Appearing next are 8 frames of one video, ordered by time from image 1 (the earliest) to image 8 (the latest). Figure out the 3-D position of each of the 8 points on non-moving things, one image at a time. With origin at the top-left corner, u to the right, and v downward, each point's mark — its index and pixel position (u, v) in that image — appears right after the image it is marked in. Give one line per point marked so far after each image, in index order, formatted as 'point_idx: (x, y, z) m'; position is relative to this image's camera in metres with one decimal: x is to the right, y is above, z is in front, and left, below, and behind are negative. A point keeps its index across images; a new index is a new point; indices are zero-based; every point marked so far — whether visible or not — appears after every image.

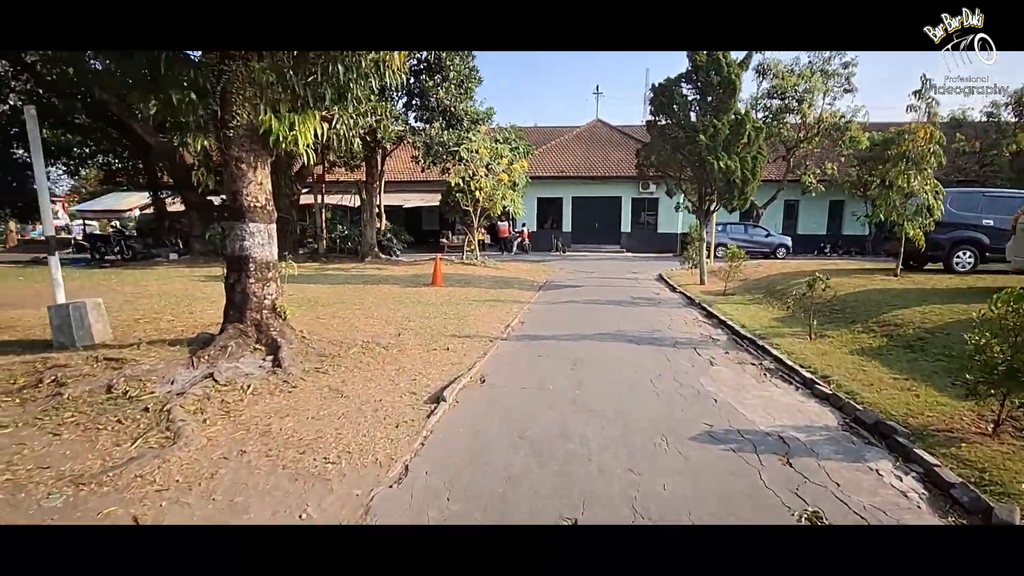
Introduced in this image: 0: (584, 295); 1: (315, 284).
0: (+1.5, -0.1, +11.1) m
1: (-4.7, +0.1, +12.3) m
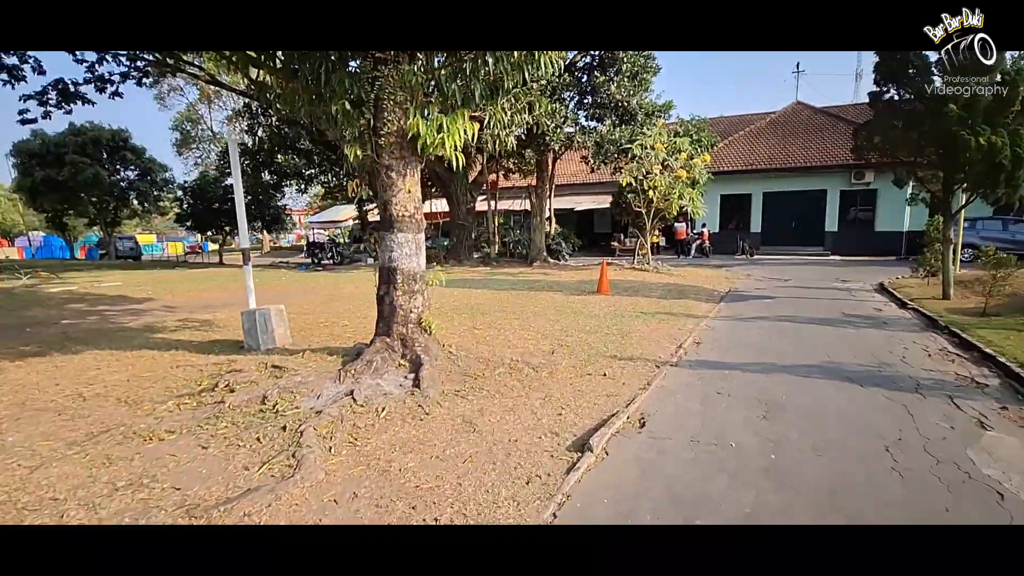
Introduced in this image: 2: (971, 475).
0: (+4.7, -0.4, +9.3) m
1: (-0.7, 0.0, +12.4) m
2: (+2.8, -1.2, +3.2) m
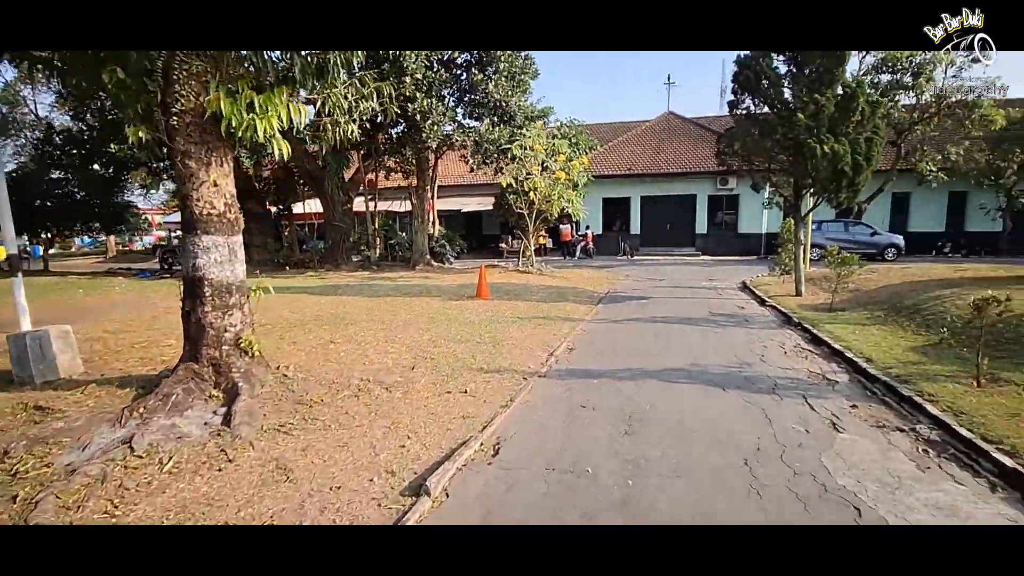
0: (+2.5, -0.4, +9.4) m
1: (-3.5, -0.2, +11.4) m
2: (+1.8, -1.2, +3.0) m
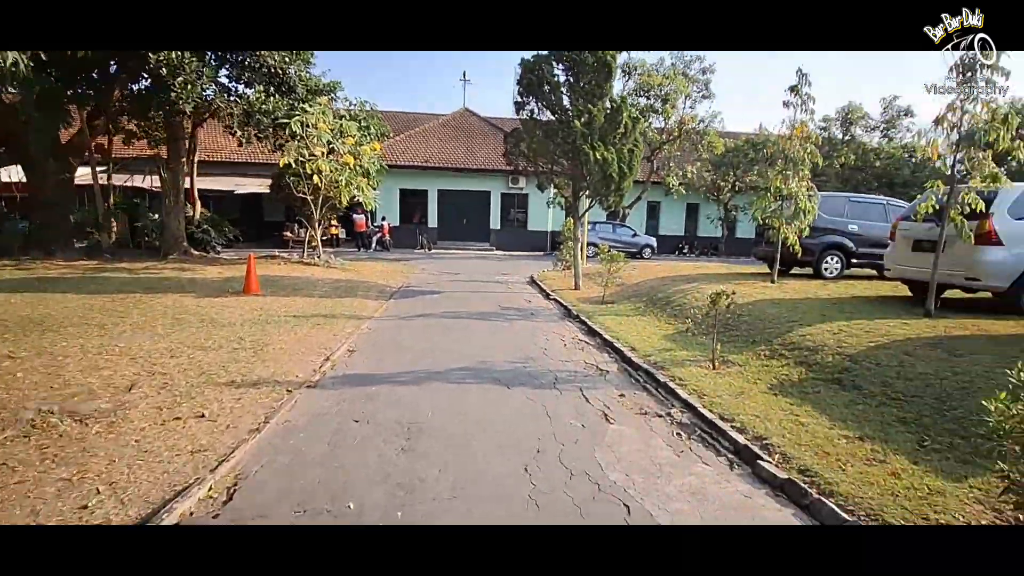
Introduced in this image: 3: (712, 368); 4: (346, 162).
0: (-1.2, -0.3, +9.1) m
1: (-7.5, -0.1, +8.8) m
2: (+0.5, -1.2, +3.0) m
3: (+2.1, -0.8, +5.4) m
4: (-4.1, +3.1, +12.9) m
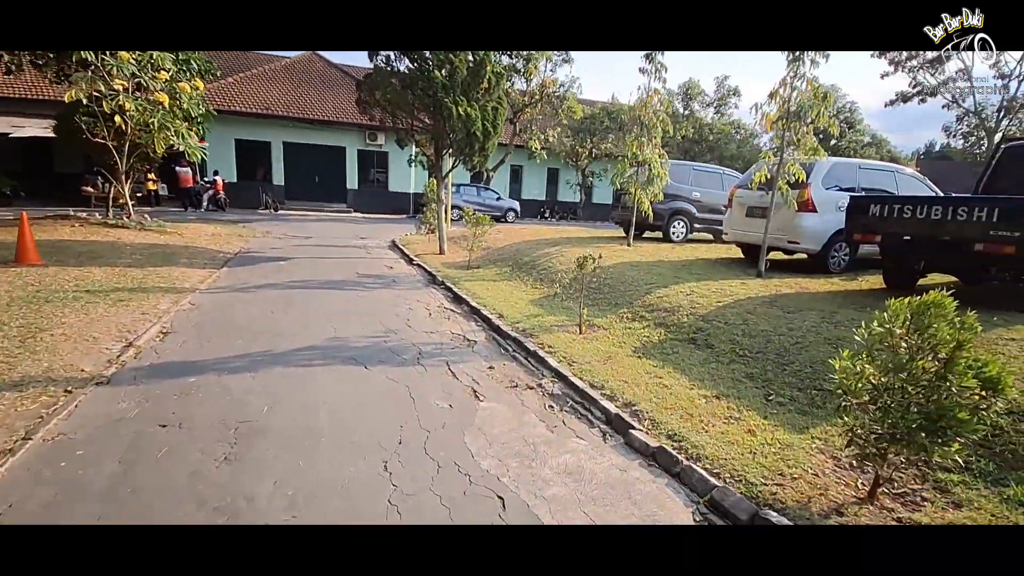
0: (-3.4, +0.2, +8.1) m
1: (-9.5, +0.3, +6.2) m
2: (-0.2, -1.0, +2.7) m
3: (+0.7, -0.5, +5.3) m
4: (-7.2, +3.8, +10.7) m
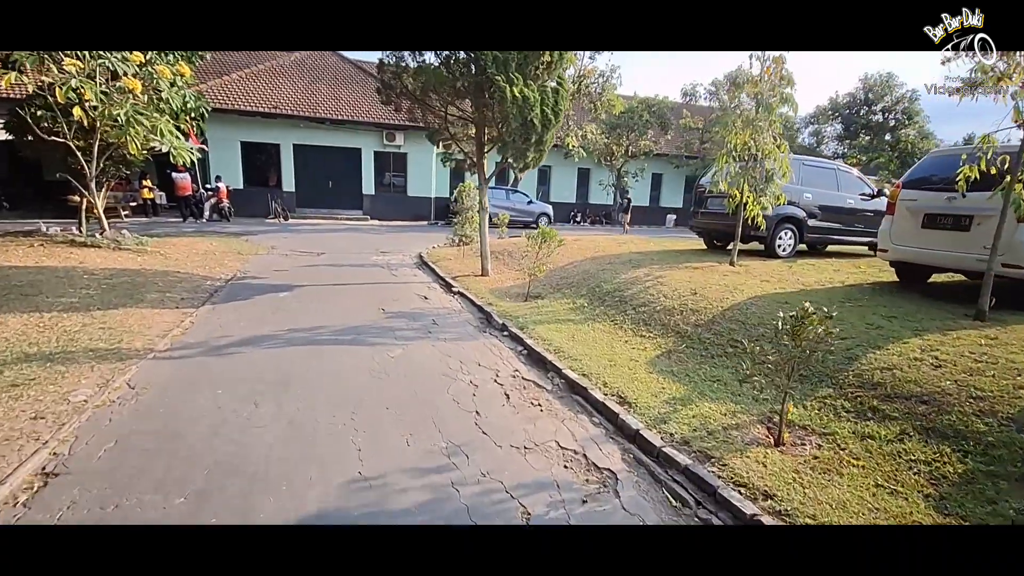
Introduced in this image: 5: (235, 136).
0: (-2.5, -0.3, +5.9) m
1: (-8.5, -0.3, +4.1) m
2: (+0.6, -1.5, +0.4) m
3: (+1.6, -0.9, +3.0) m
4: (-6.2, +3.3, +8.6) m
5: (-9.1, +5.0, +17.1) m
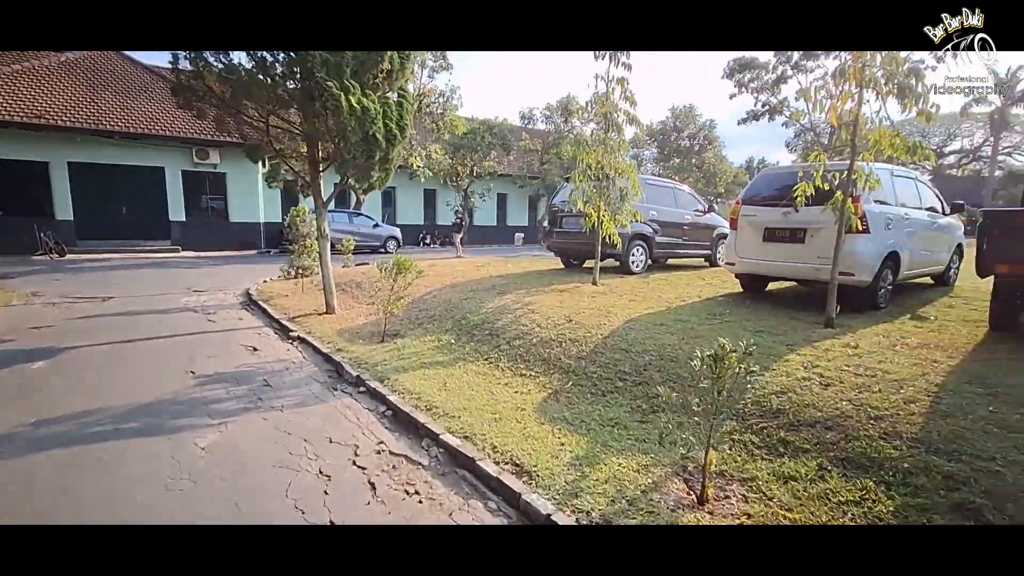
0: (-3.7, -0.9, +4.2) m
1: (-9.0, -1.2, +0.7) m
2: (+0.9, -1.6, -0.2) m
3: (+1.0, -1.1, +2.6) m
4: (-8.3, +2.3, +5.9) m
5: (-13.6, +3.4, +13.2) m
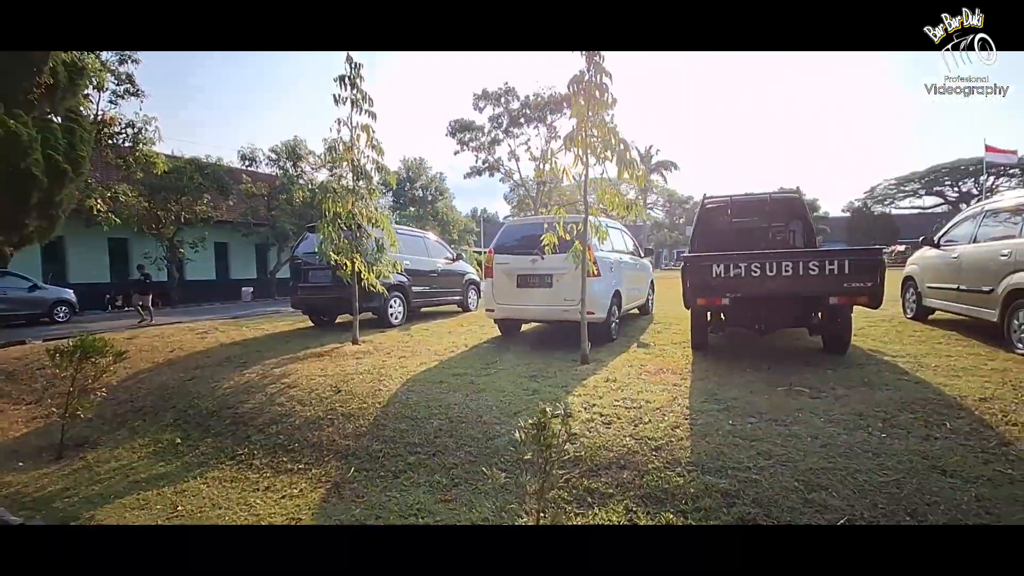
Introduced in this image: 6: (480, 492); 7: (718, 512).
0: (-4.8, -1.5, +1.5) m
1: (-7.8, -1.8, -4.0) m
2: (+1.4, -1.5, -0.2) m
3: (+0.2, -1.4, +2.4) m
4: (-9.9, +1.2, +1.0) m
5: (-18.0, +1.3, +5.1) m
6: (-0.2, -1.2, +3.2) m
7: (+1.1, -1.2, +2.8) m
